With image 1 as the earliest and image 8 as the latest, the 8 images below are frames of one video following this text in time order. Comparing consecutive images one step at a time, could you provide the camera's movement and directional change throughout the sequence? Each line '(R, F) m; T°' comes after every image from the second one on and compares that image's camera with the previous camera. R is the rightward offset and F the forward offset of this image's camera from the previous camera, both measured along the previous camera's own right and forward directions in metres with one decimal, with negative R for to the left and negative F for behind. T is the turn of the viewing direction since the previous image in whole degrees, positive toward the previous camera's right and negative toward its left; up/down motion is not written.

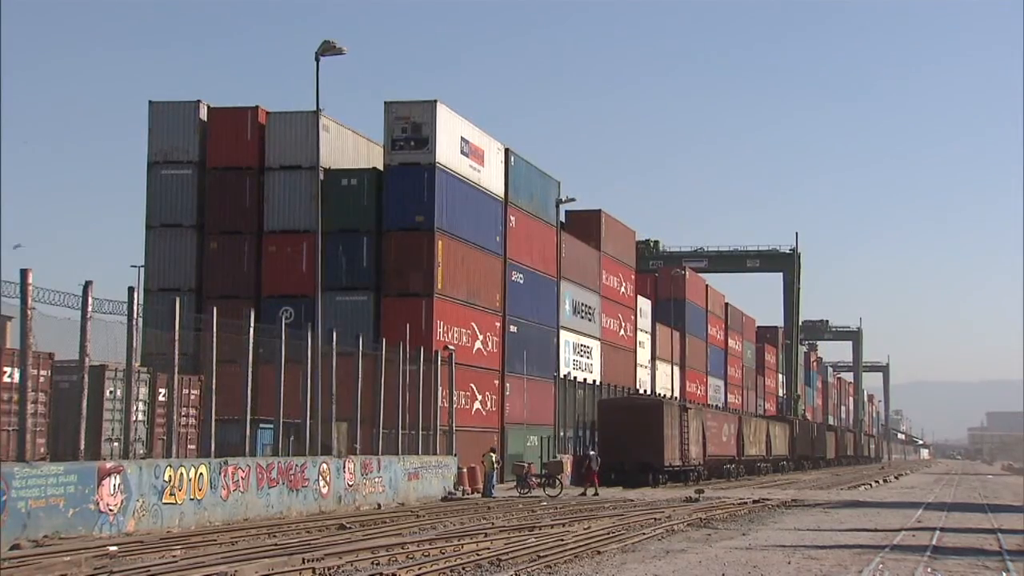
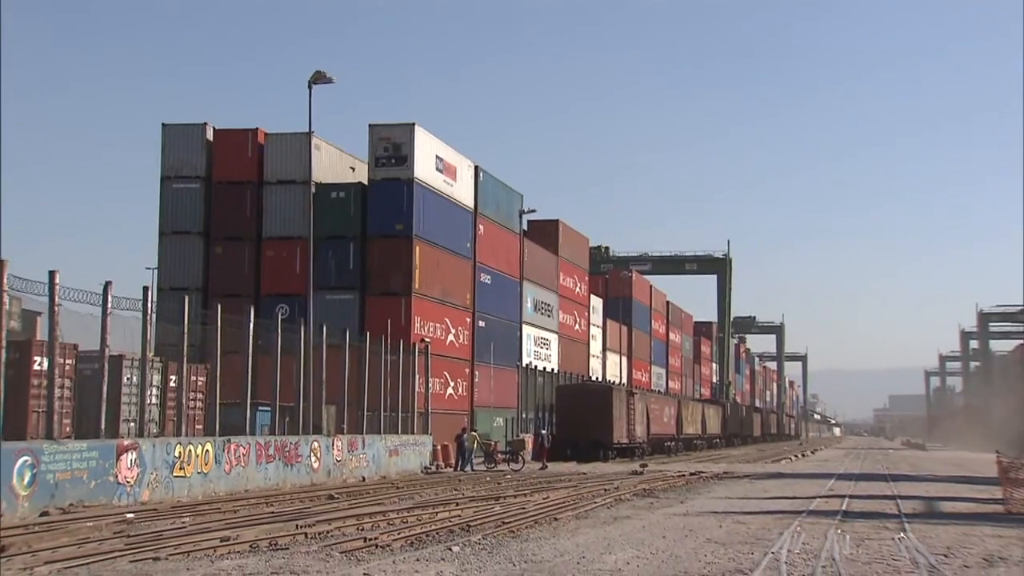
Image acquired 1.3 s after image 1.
(+0.3, -2.7) m; +1°
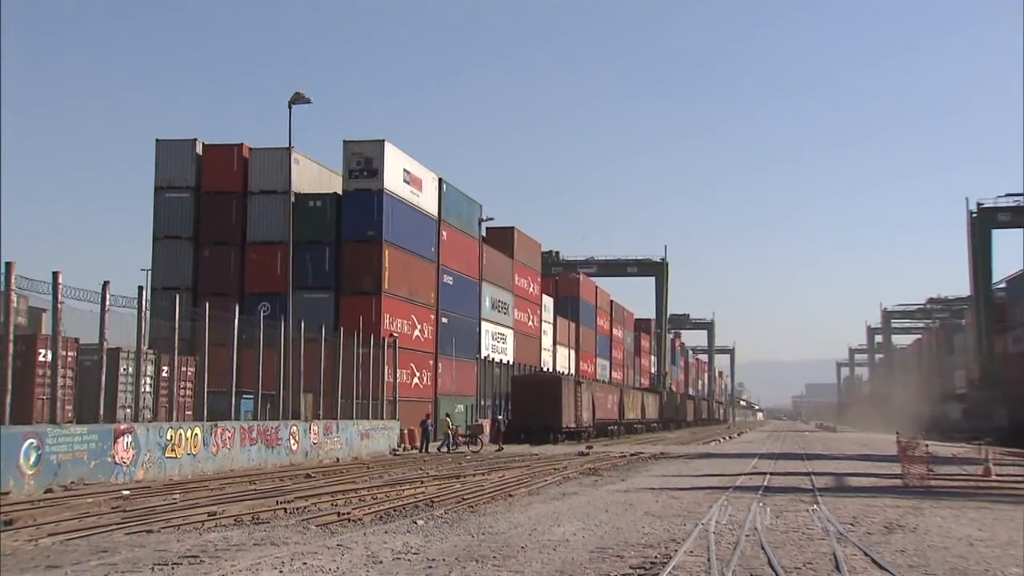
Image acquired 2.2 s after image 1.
(+0.3, -2.5) m; +1°
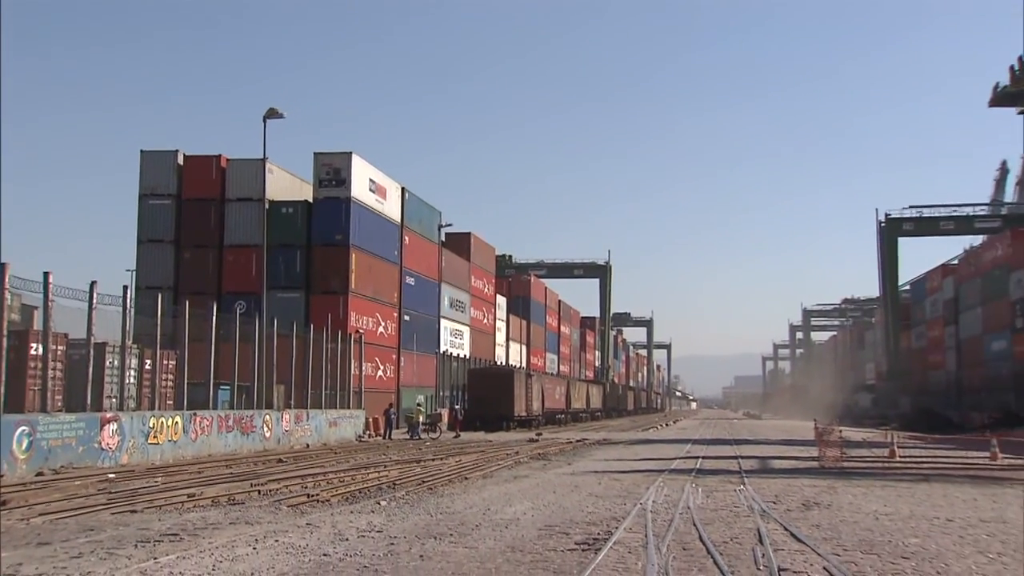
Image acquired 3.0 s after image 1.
(+0.3, -2.2) m; +2°
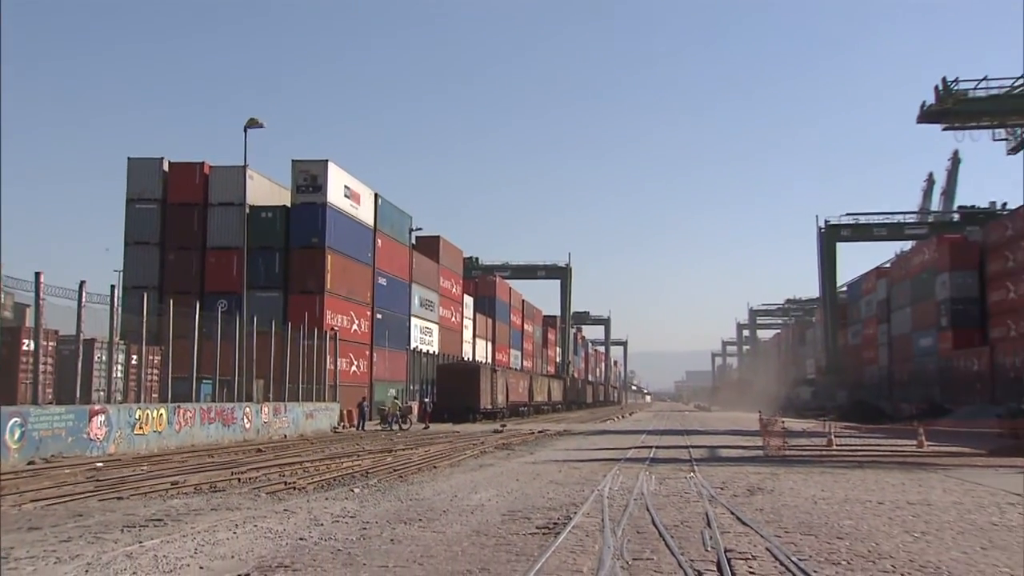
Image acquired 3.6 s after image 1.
(+0.2, -1.7) m; +1°
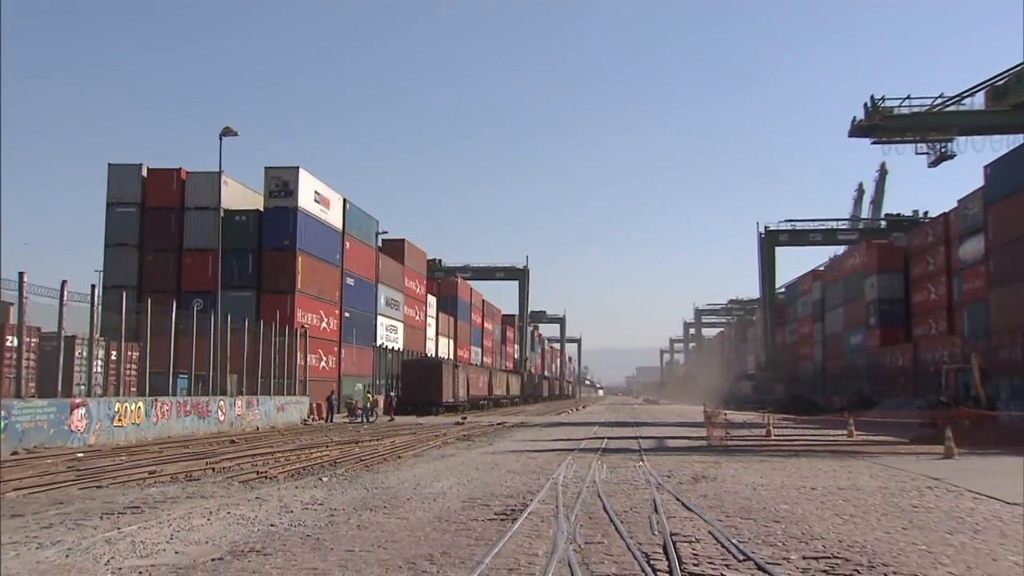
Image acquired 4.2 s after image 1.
(+0.2, -1.7) m; +2°
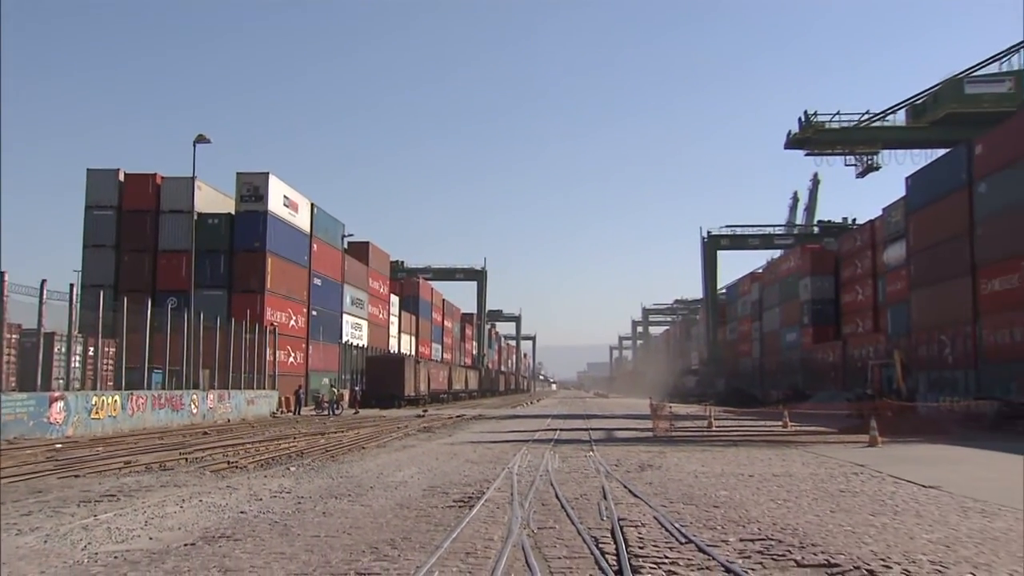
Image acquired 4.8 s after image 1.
(+0.3, -1.8) m; +2°
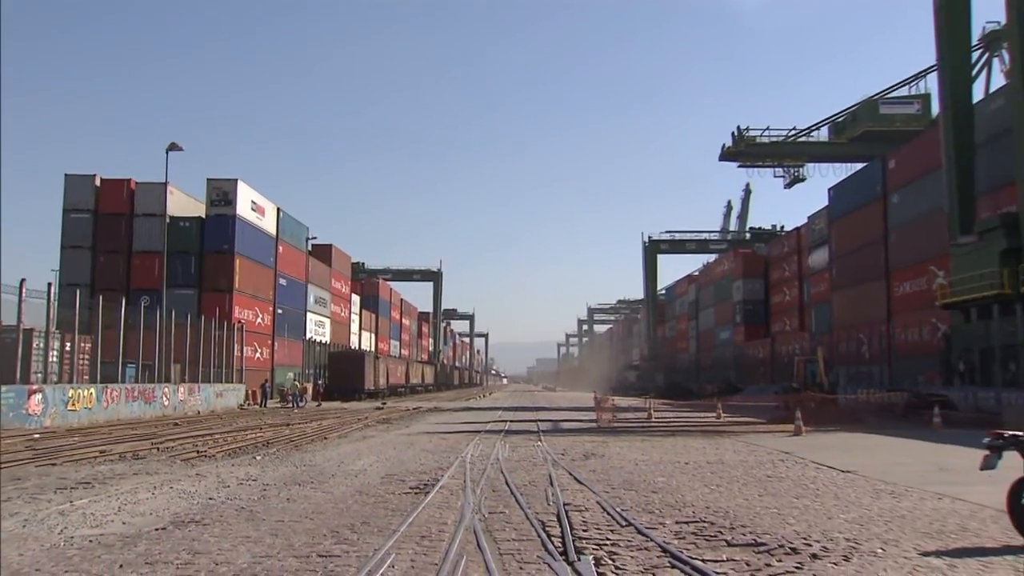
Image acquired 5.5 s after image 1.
(+0.3, -2.1) m; +2°
